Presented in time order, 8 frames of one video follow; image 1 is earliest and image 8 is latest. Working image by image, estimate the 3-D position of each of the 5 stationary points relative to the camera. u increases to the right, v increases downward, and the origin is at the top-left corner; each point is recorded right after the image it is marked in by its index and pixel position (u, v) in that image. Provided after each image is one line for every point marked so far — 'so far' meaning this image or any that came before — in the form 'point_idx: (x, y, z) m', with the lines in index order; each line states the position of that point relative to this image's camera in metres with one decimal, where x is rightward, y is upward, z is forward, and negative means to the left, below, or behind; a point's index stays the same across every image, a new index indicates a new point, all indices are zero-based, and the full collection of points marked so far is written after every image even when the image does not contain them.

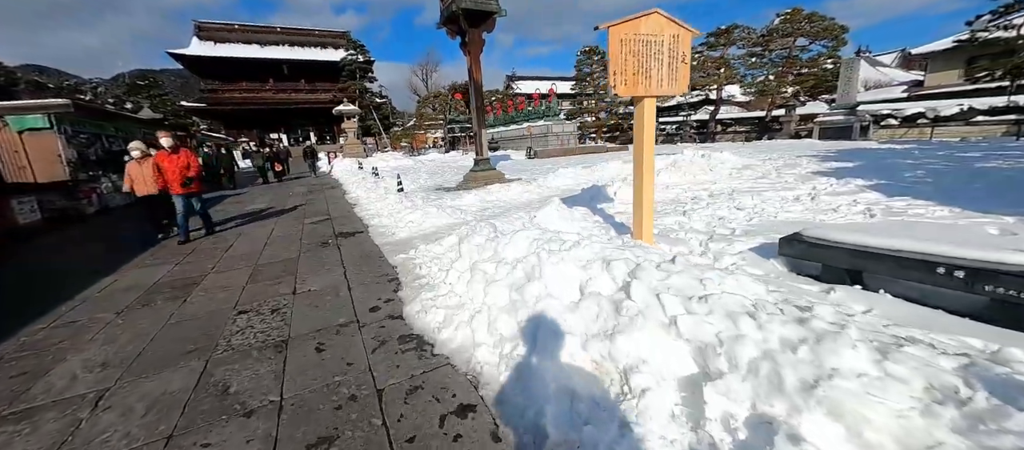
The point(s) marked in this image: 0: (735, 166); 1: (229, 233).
0: (+5.8, +1.6, +9.1) m
1: (-4.4, -0.2, +5.5) m
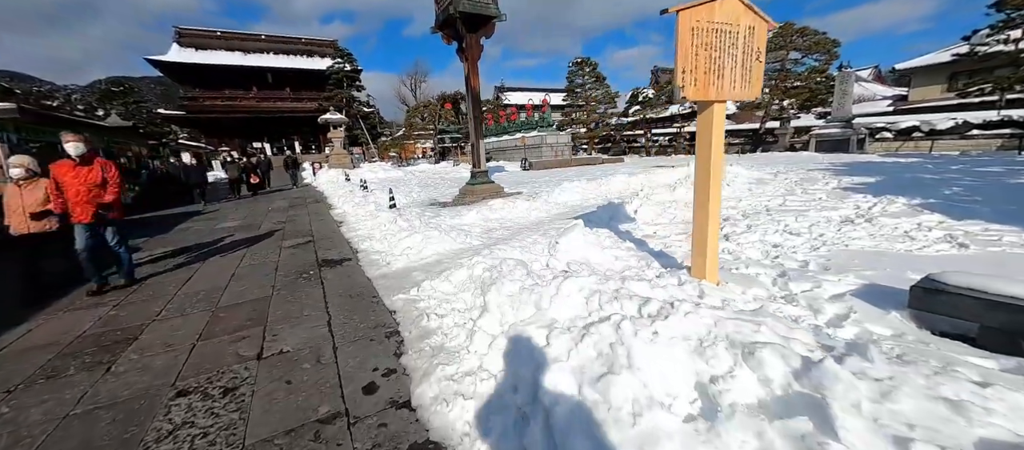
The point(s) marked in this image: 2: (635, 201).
0: (+5.8, +1.1, +8.6) m
1: (-4.3, -0.5, +4.6) m
2: (+2.4, +0.4, +6.5) m
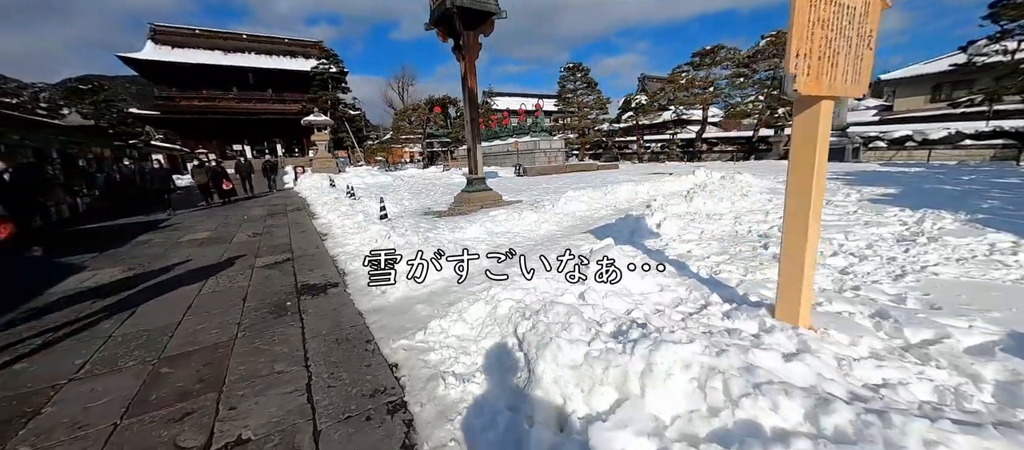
0: (+5.9, +0.8, +8.2) m
1: (-4.1, -0.7, +3.8) m
2: (+2.5, +0.2, +5.9) m
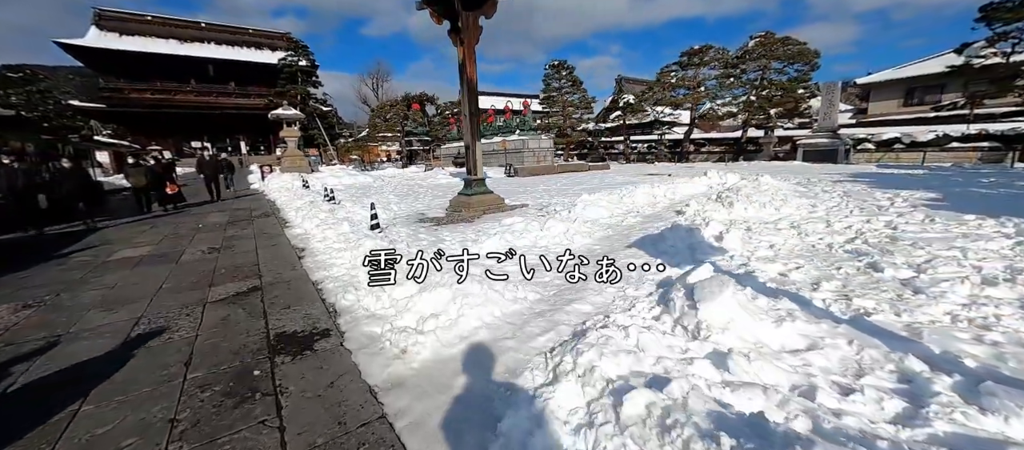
0: (+6.1, +0.7, +7.6) m
1: (-3.5, -0.9, +2.5) m
2: (+2.8, 0.0, +5.1) m
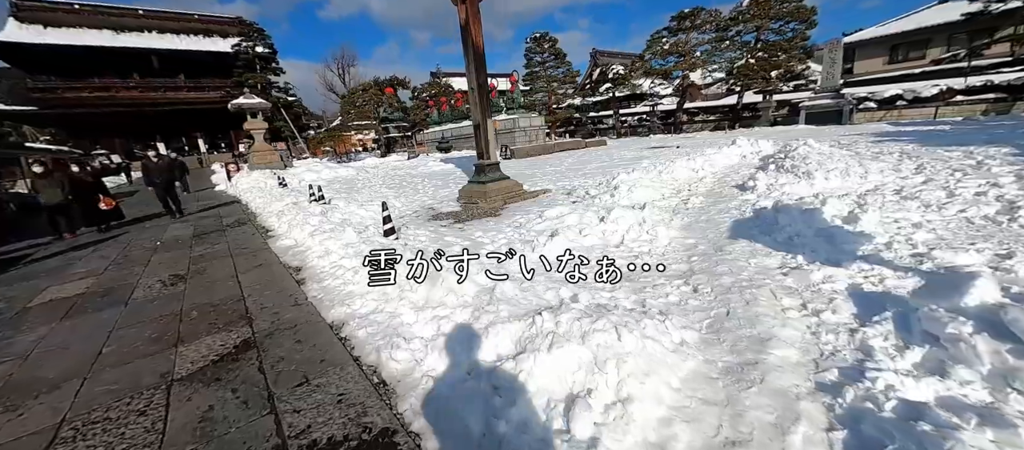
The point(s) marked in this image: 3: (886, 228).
0: (+6.5, +1.3, +6.8) m
1: (-2.6, -1.2, +1.2) m
2: (+3.5, +0.3, +4.1) m
3: (+3.6, 0.0, +3.4) m
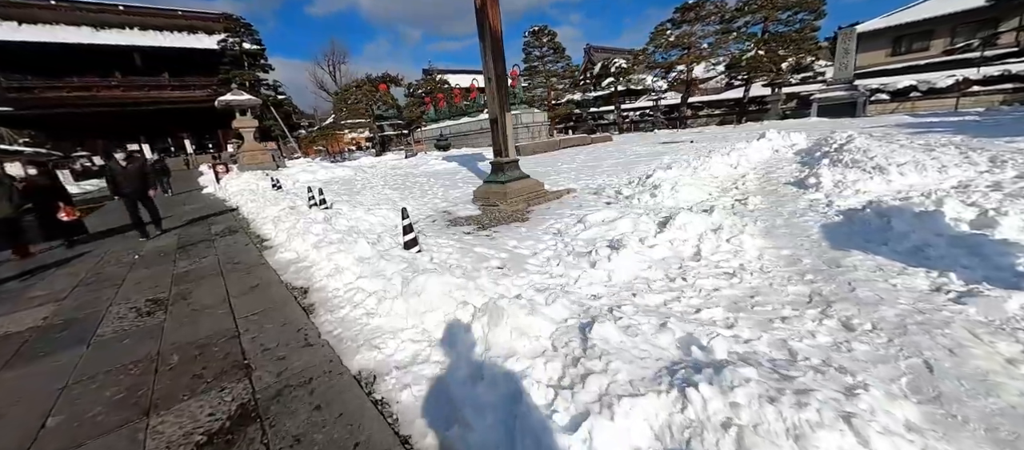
0: (+6.9, +1.3, +6.2) m
1: (-2.1, -1.4, +0.5) m
2: (+4.0, +0.3, +3.5) m
3: (+4.1, -0.1, +2.8) m
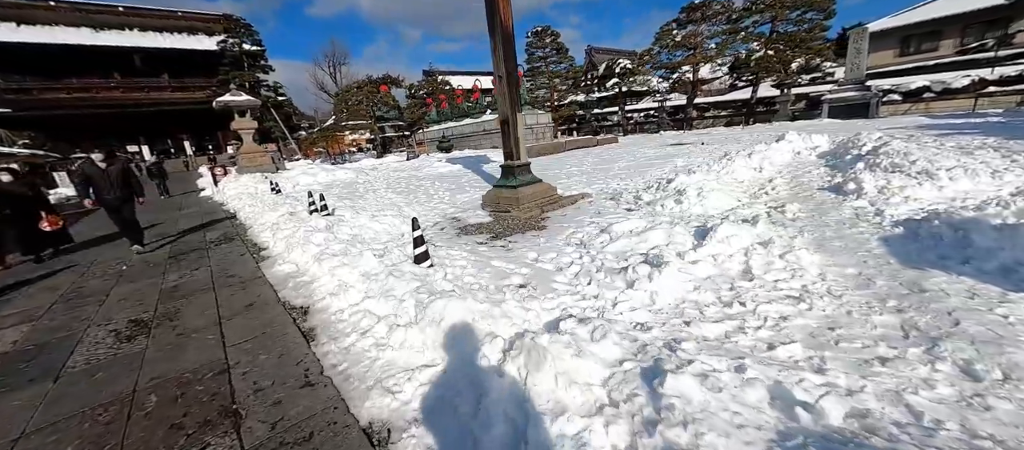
0: (+7.2, +1.2, +5.9) m
1: (-1.9, -1.5, +0.2) m
2: (+4.2, +0.2, +3.2) m
3: (+4.3, -0.2, +2.4) m
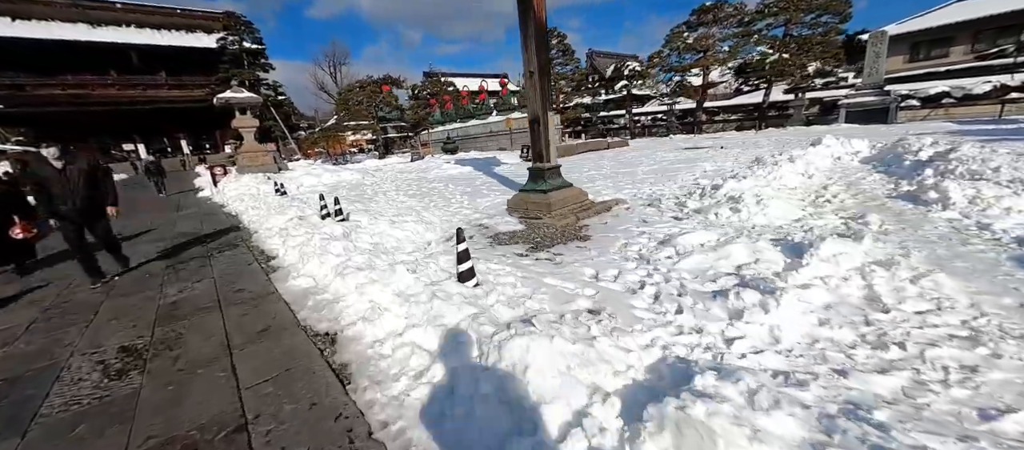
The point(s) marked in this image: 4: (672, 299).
0: (+7.7, +1.0, +5.4) m
1: (-1.3, -1.6, -0.3) m
2: (+4.7, 0.0, +2.7) m
3: (+4.8, -0.3, +1.9) m
4: (+1.2, -0.5, +2.5) m
